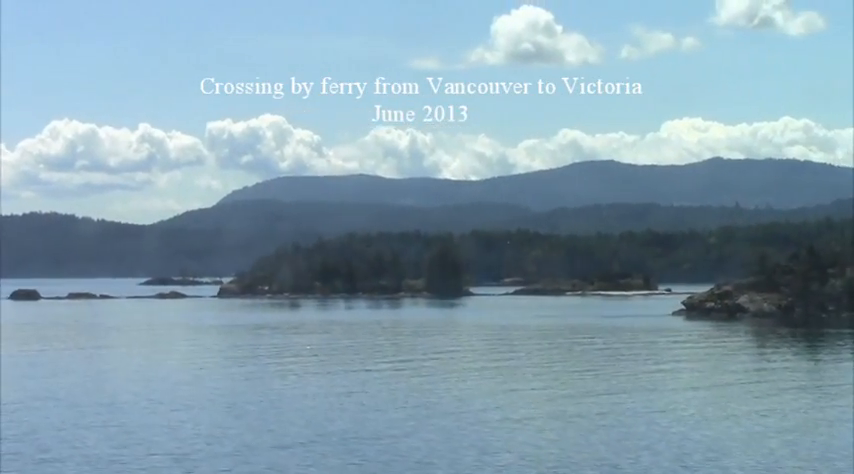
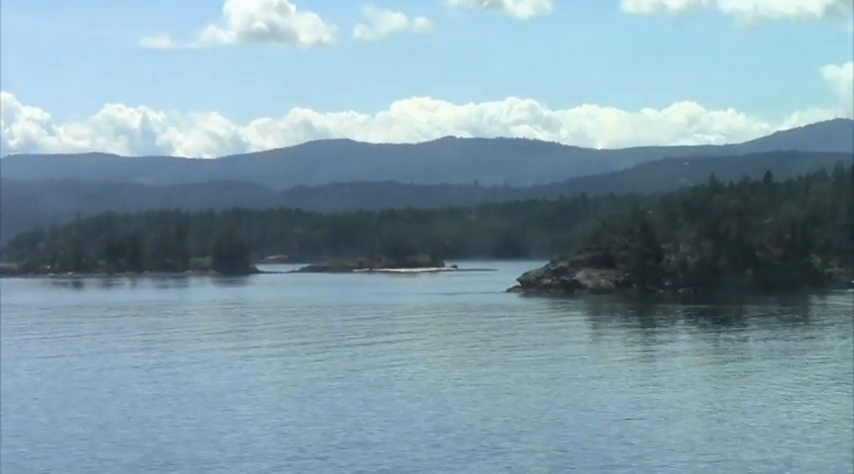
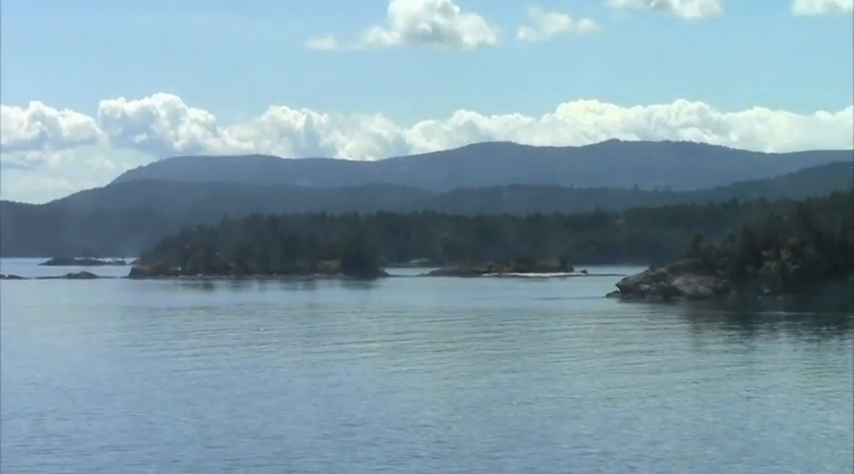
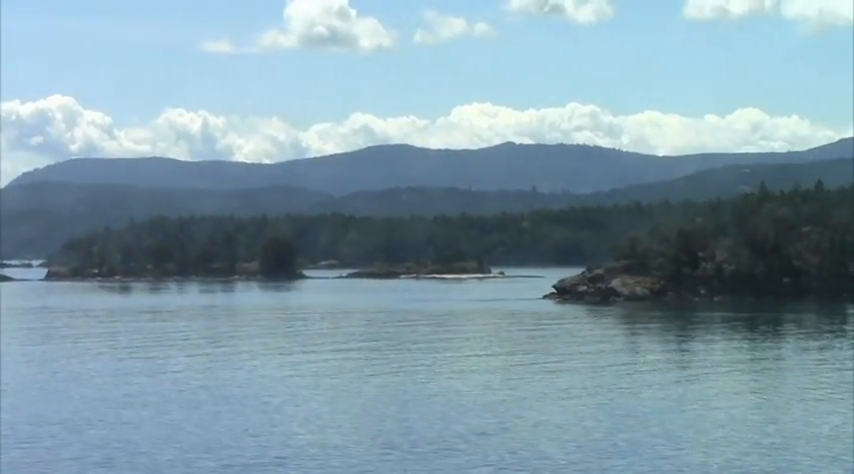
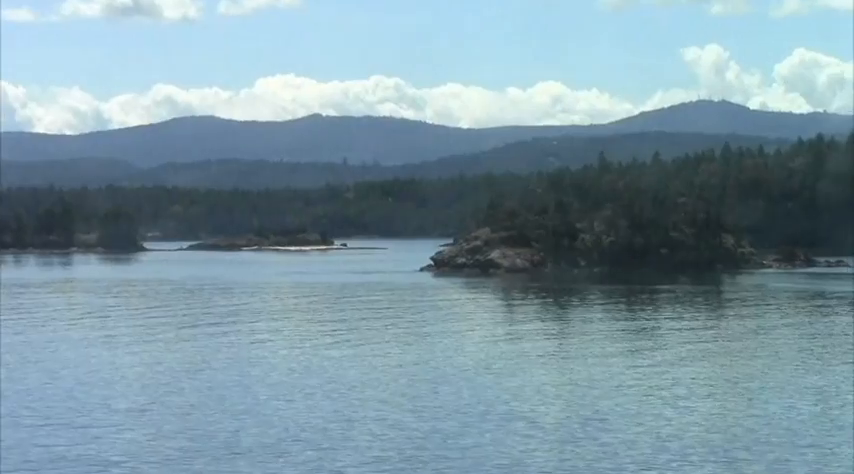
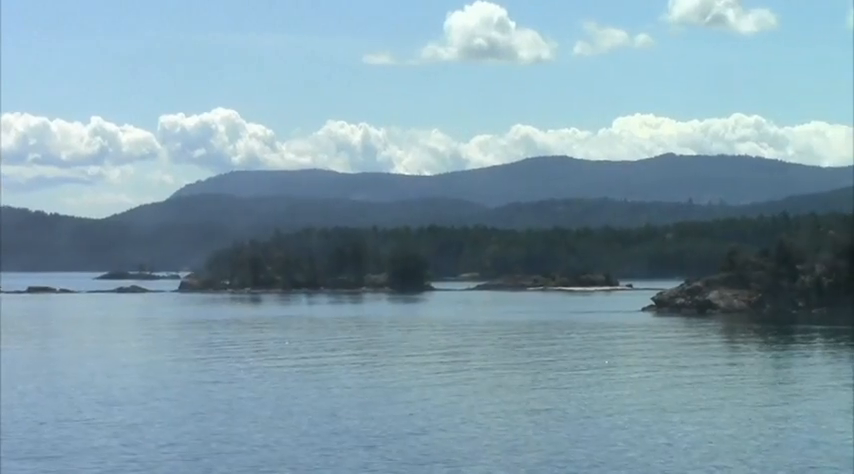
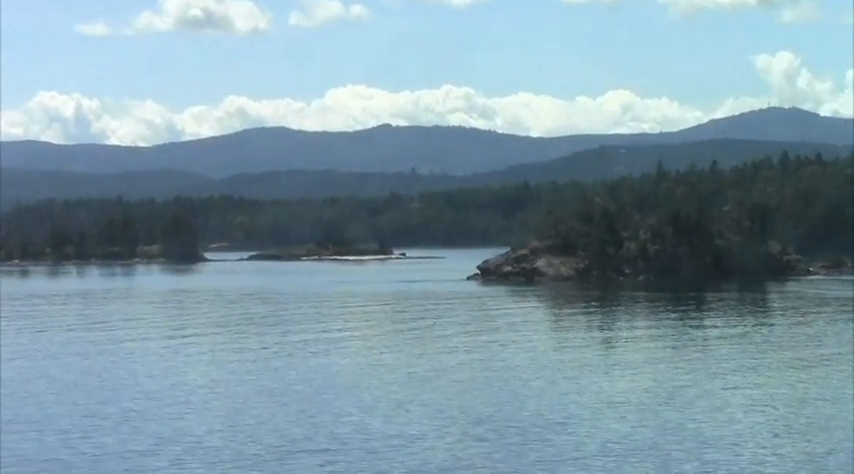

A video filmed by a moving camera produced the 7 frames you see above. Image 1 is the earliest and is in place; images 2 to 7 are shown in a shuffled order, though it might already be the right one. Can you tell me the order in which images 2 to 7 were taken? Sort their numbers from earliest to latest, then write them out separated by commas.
6, 3, 4, 2, 7, 5
